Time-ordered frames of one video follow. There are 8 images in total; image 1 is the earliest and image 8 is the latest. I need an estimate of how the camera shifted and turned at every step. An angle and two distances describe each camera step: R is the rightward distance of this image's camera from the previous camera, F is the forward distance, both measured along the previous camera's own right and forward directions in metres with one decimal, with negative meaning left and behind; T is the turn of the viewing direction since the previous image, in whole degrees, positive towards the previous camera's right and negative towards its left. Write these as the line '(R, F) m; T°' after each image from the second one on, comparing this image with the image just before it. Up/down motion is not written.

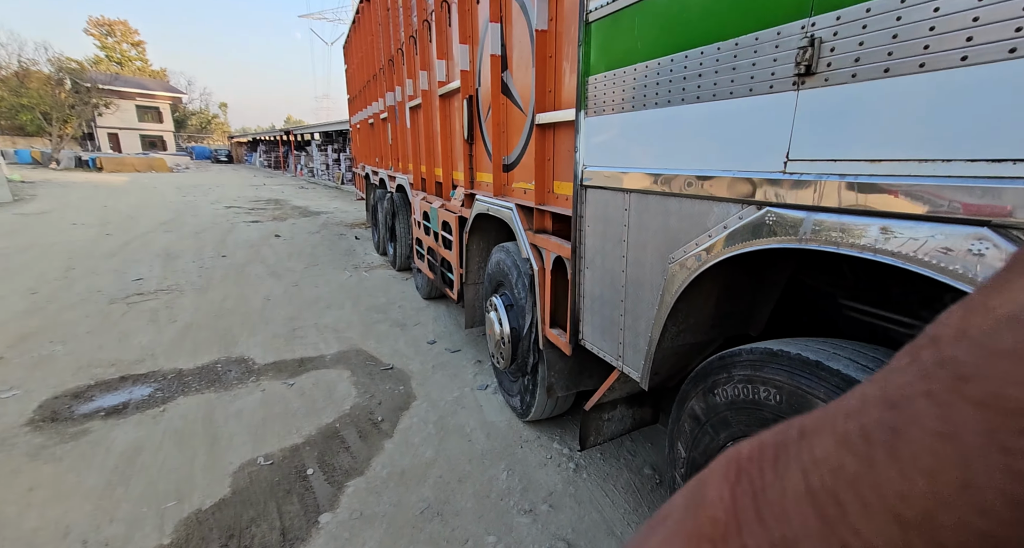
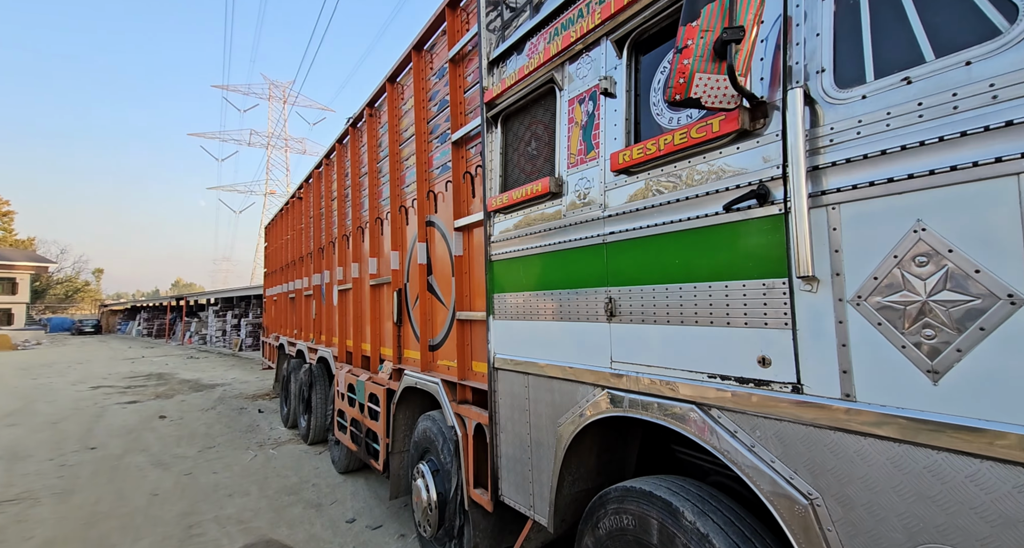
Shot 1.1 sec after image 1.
(-0.1, -0.8) m; +11°
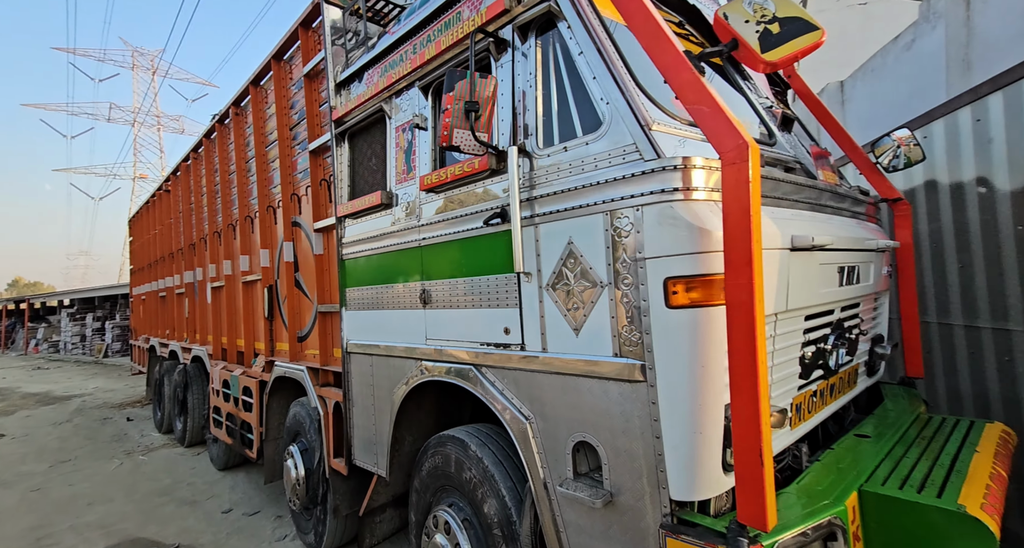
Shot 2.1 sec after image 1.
(+0.4, -0.6) m; +11°
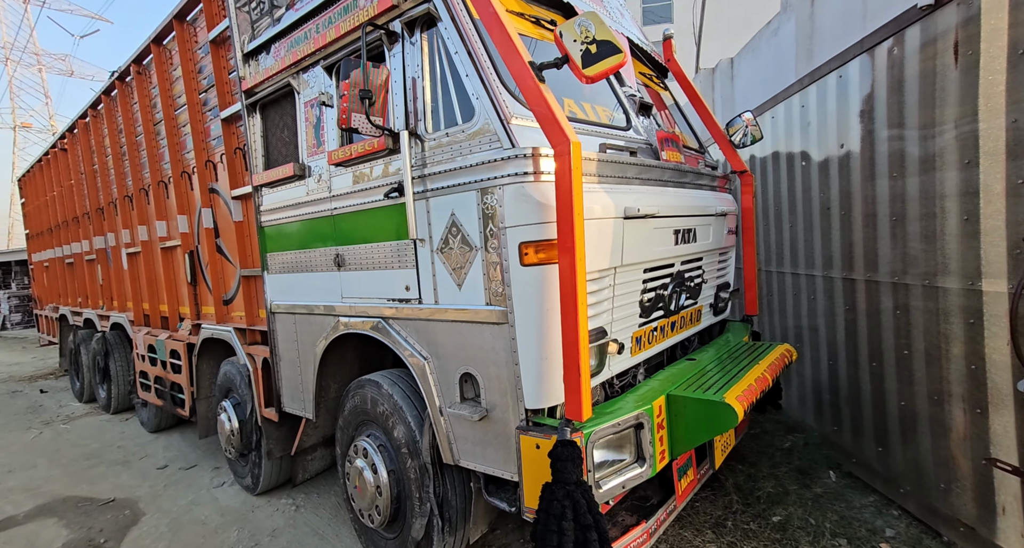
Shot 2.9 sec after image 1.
(+0.2, -0.4) m; +7°
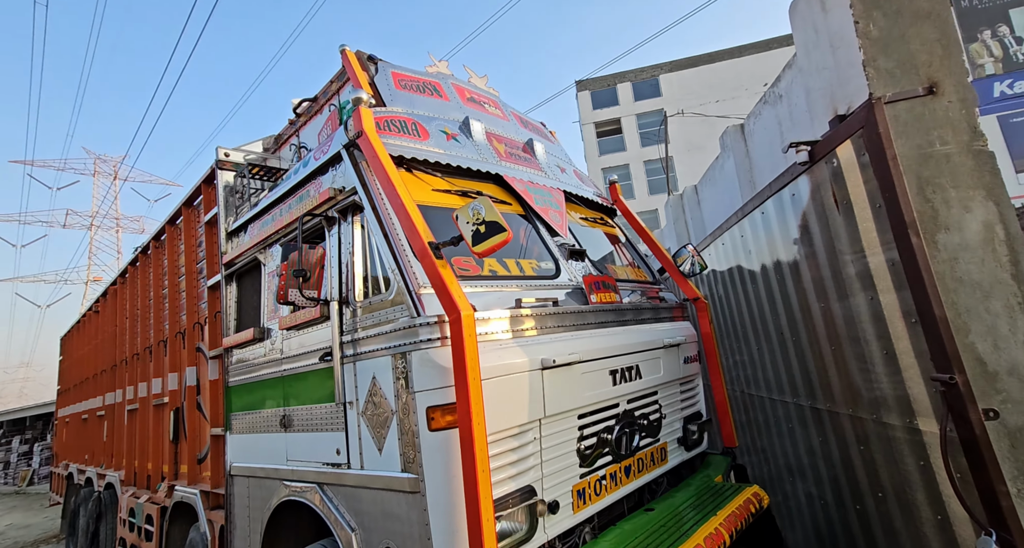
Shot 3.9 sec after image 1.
(+0.5, -0.1) m; -3°
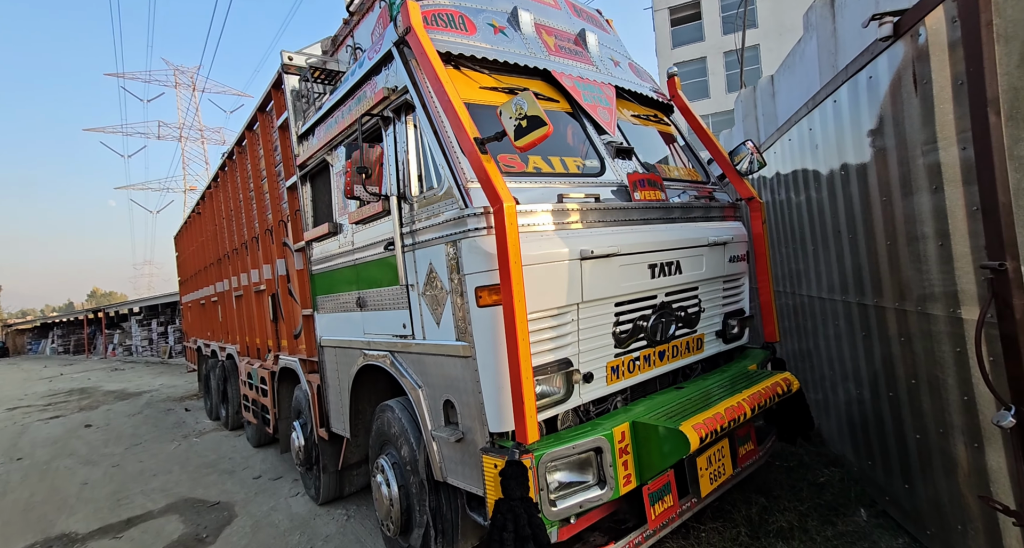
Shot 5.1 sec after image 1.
(+0.1, -0.2) m; -8°
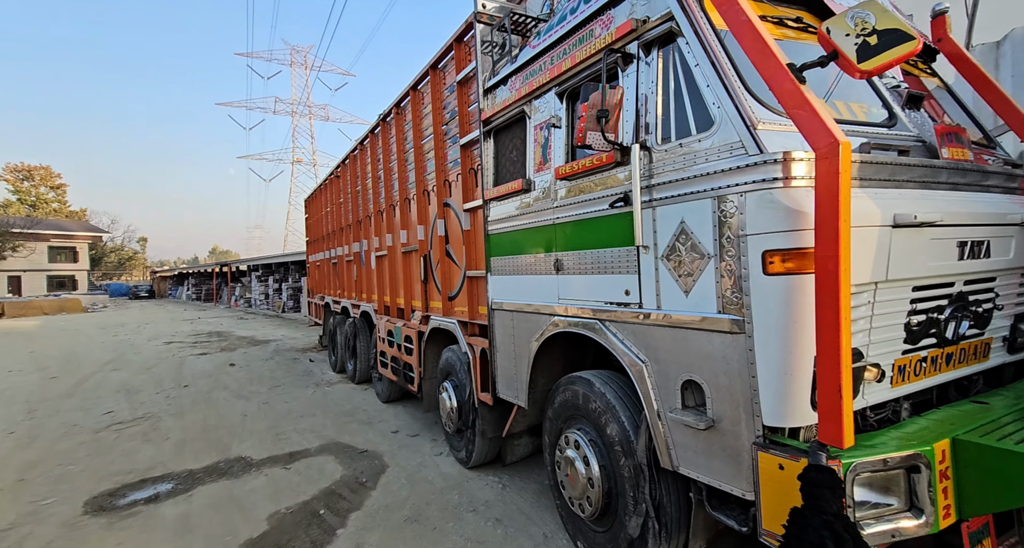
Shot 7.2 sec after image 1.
(-0.7, +0.3) m; -10°
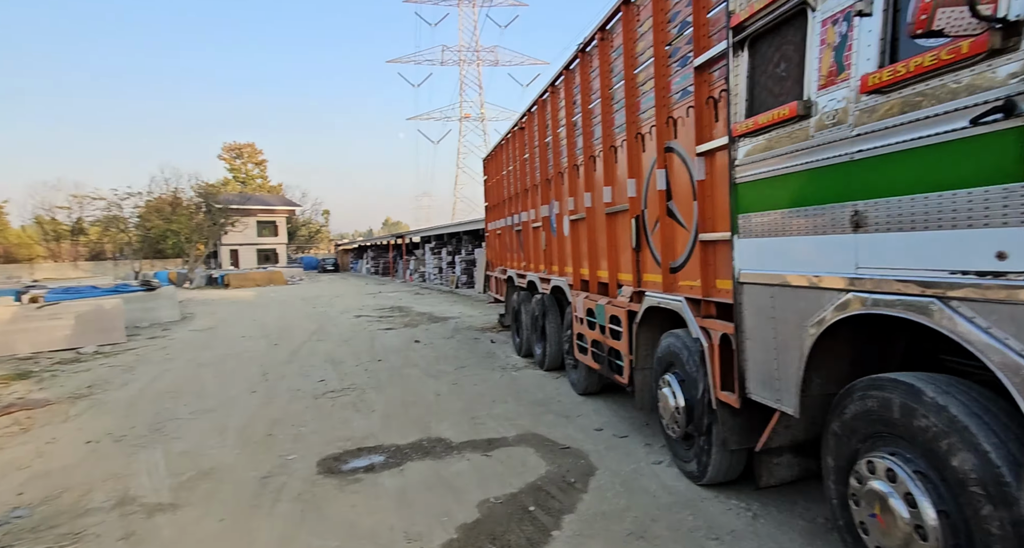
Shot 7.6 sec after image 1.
(-0.5, +0.5) m; -16°
